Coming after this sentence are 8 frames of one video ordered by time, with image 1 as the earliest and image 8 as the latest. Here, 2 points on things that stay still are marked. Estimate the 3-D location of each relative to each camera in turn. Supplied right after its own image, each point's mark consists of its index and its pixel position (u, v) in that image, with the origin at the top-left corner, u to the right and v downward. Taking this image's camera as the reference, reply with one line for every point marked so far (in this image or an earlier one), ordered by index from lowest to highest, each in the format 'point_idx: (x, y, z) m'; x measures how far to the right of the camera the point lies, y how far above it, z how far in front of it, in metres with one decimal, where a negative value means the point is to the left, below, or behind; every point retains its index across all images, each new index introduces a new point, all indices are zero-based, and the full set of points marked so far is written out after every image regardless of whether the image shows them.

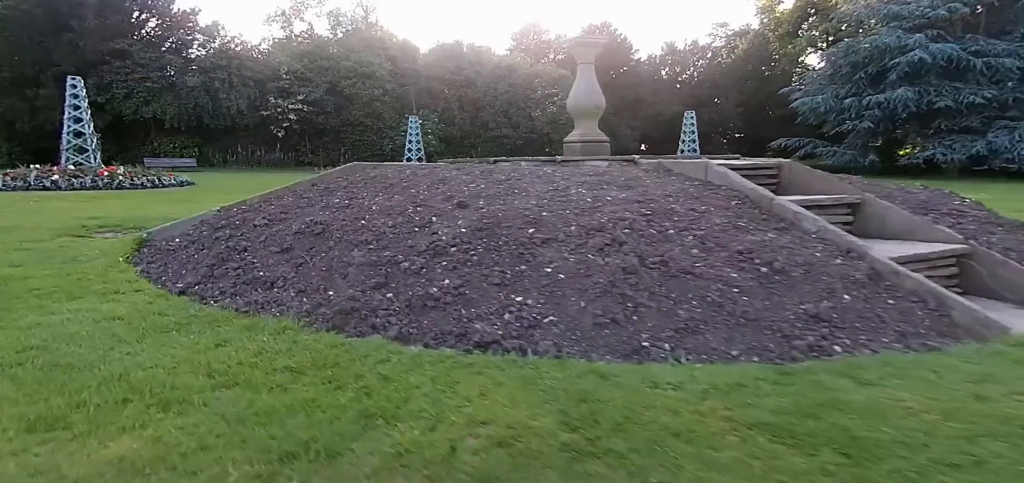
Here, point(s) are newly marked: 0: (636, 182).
0: (+0.9, +0.4, +3.6) m
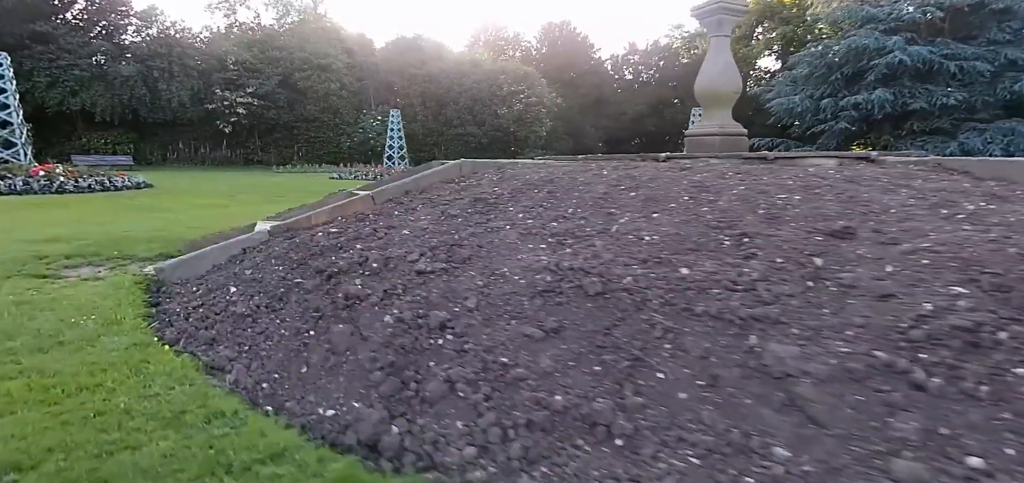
0: (+2.1, +0.2, +2.3) m
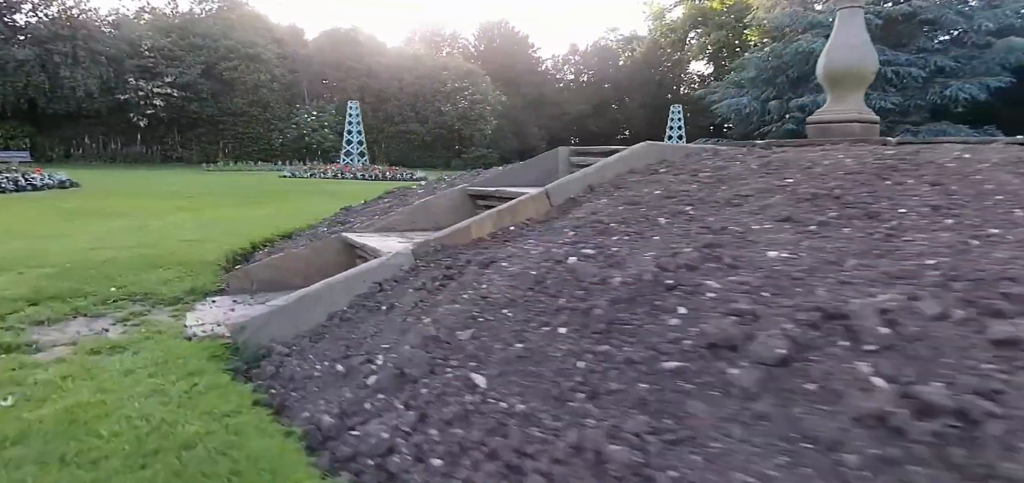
0: (+3.1, +0.2, +1.7) m
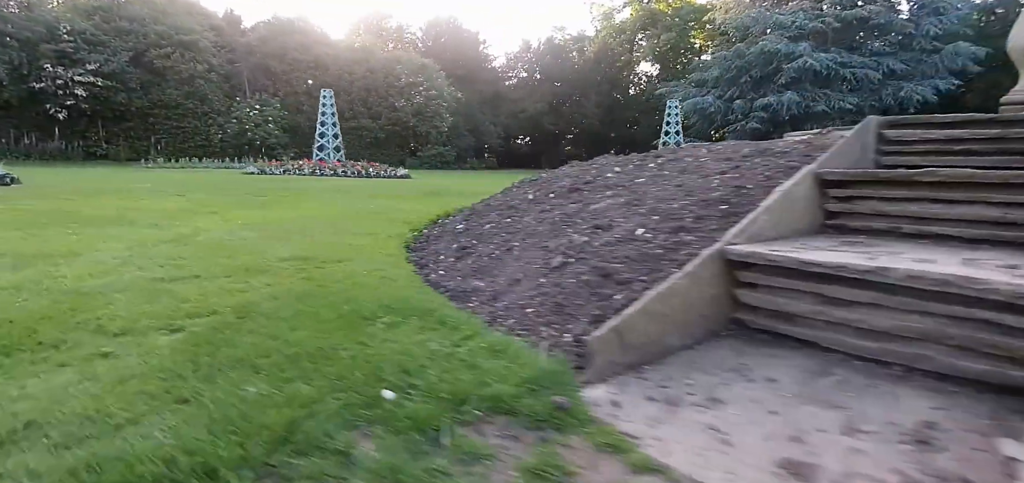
0: (+4.3, +0.2, +1.2) m
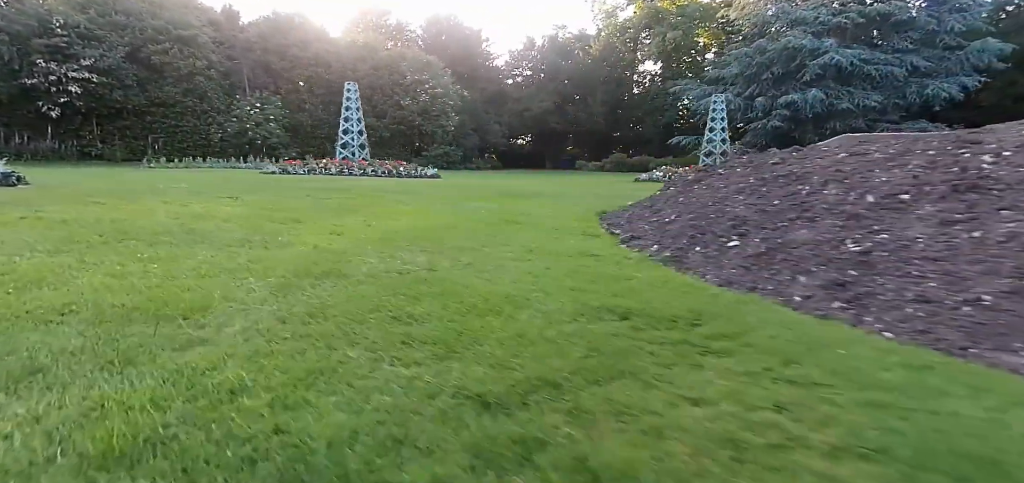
0: (+5.2, +0.2, +0.4) m
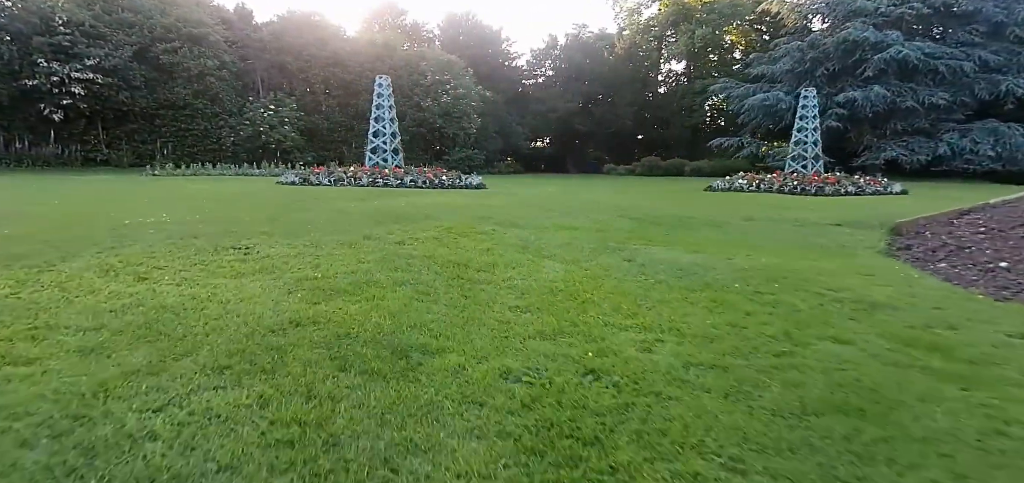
0: (+5.9, -0.1, -1.1) m
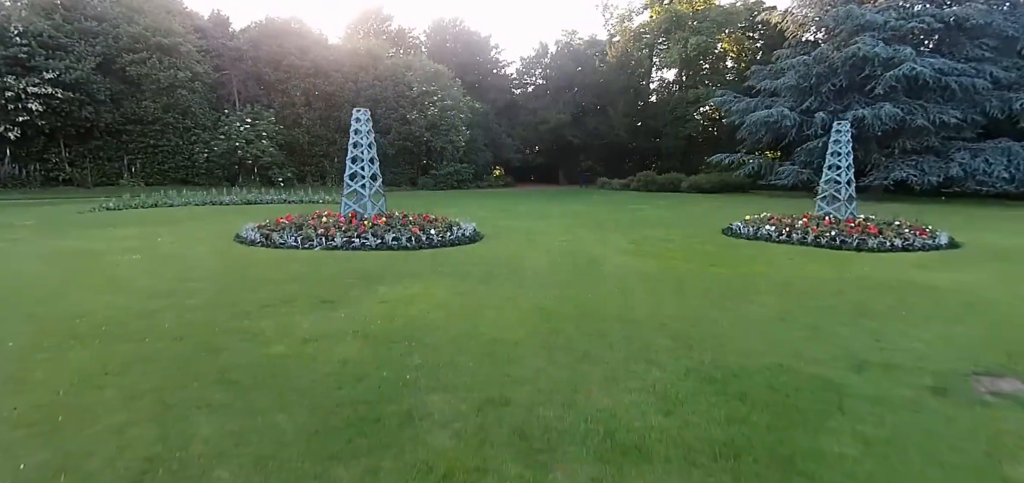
0: (+6.1, -0.8, -1.9) m
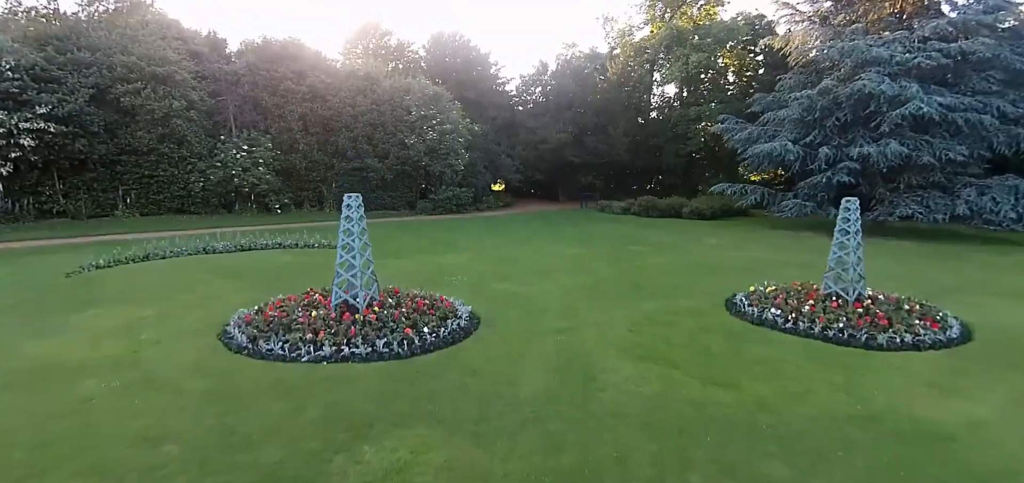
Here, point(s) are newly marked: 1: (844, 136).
0: (+6.1, -1.9, -2.1) m
1: (+10.7, +3.6, +16.8) m
